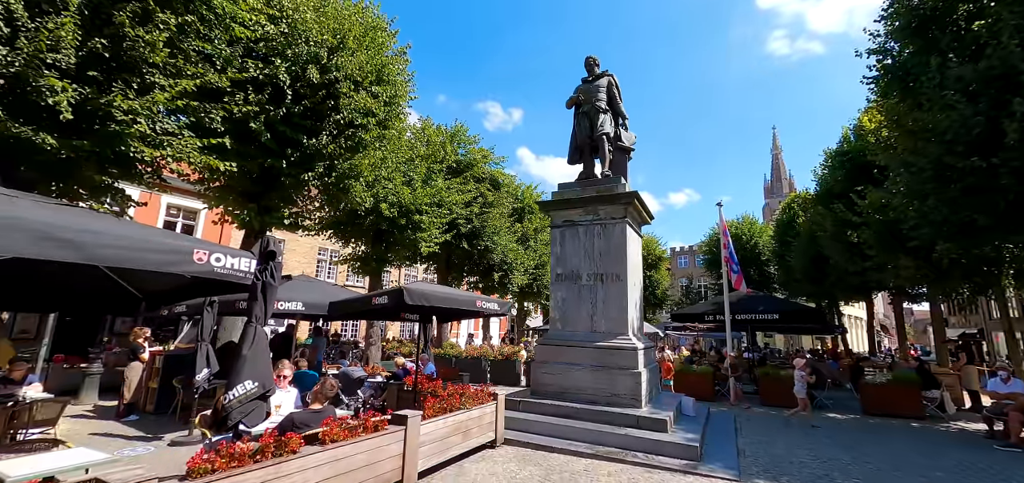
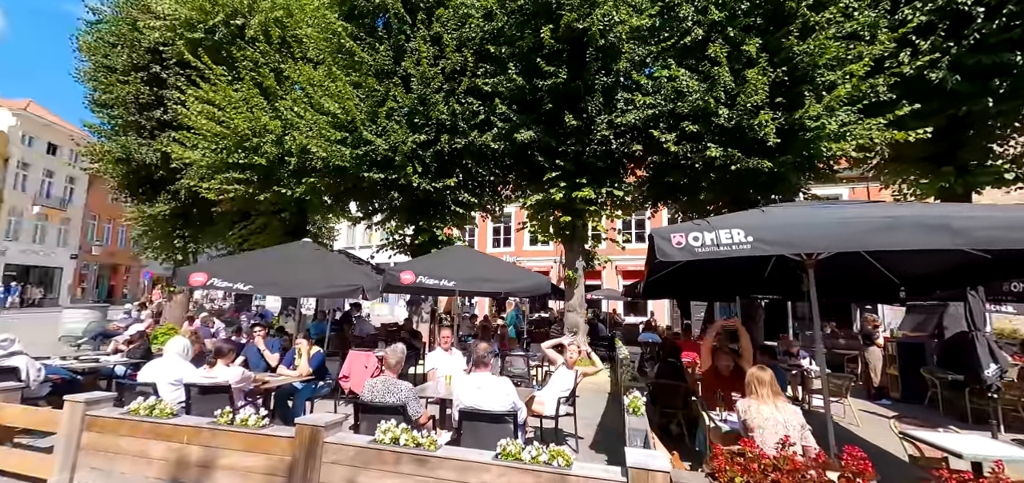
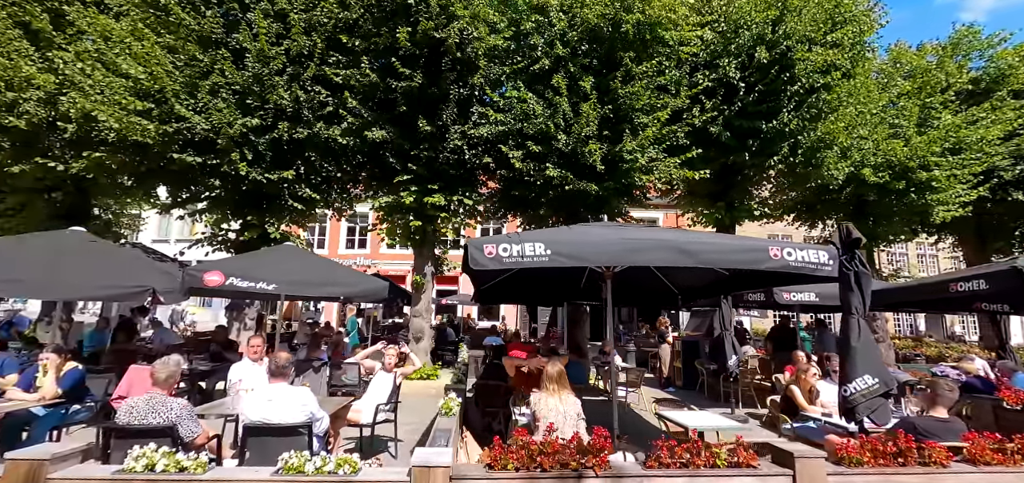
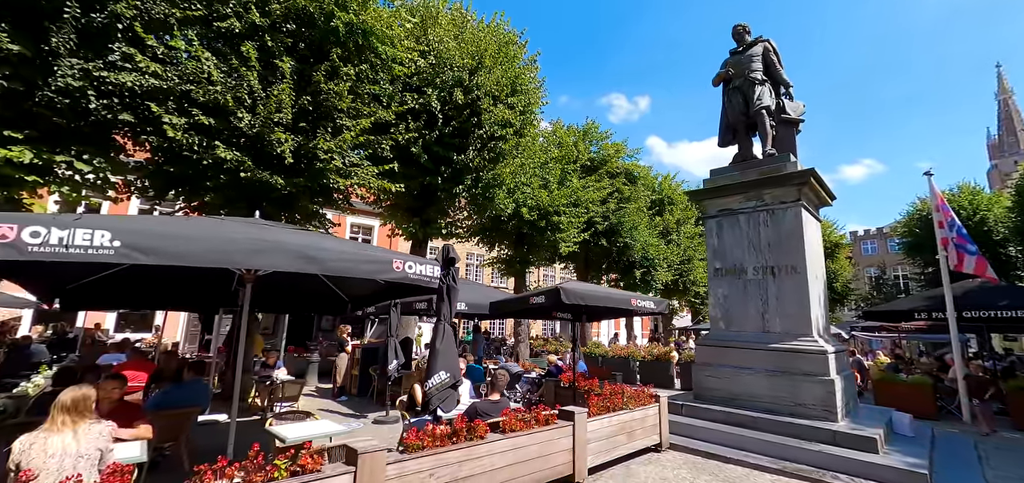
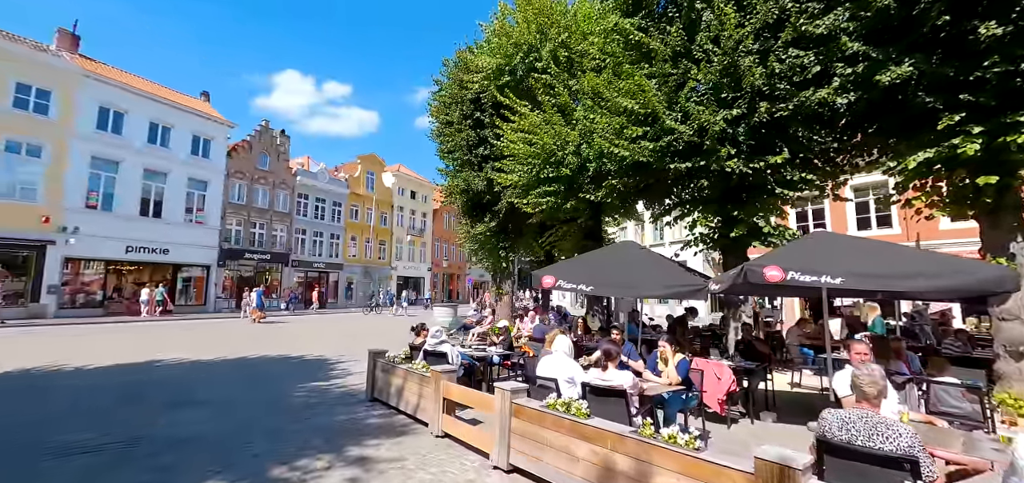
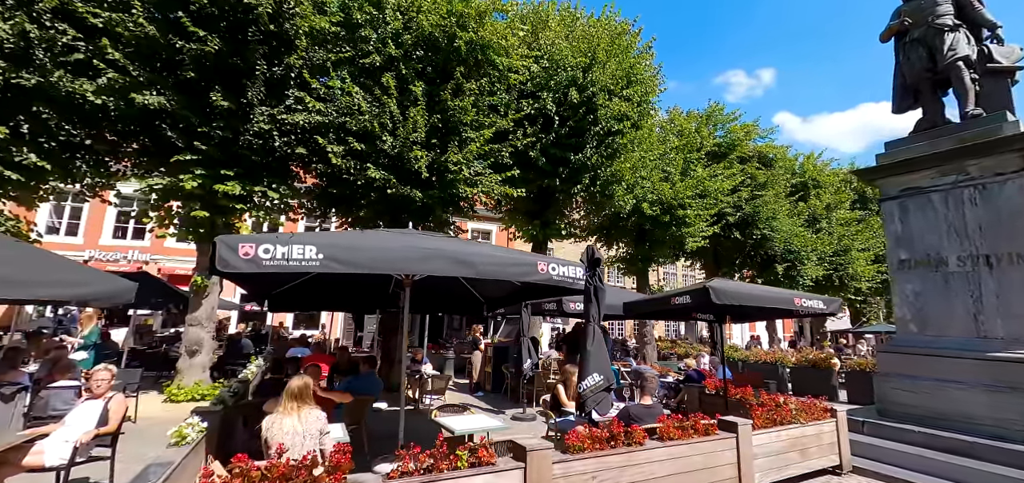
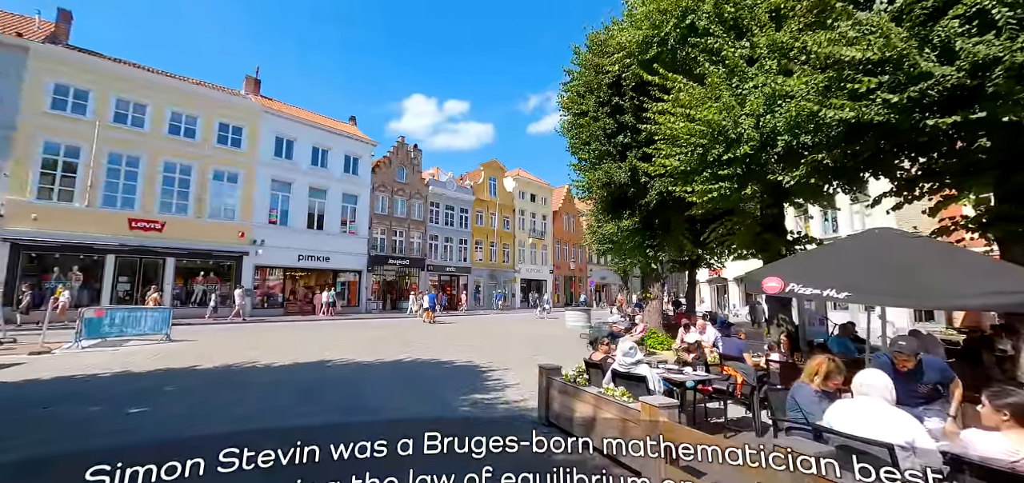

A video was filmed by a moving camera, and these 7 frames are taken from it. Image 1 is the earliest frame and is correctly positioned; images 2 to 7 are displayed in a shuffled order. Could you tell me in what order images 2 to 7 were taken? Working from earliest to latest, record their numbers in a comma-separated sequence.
4, 6, 3, 2, 5, 7
